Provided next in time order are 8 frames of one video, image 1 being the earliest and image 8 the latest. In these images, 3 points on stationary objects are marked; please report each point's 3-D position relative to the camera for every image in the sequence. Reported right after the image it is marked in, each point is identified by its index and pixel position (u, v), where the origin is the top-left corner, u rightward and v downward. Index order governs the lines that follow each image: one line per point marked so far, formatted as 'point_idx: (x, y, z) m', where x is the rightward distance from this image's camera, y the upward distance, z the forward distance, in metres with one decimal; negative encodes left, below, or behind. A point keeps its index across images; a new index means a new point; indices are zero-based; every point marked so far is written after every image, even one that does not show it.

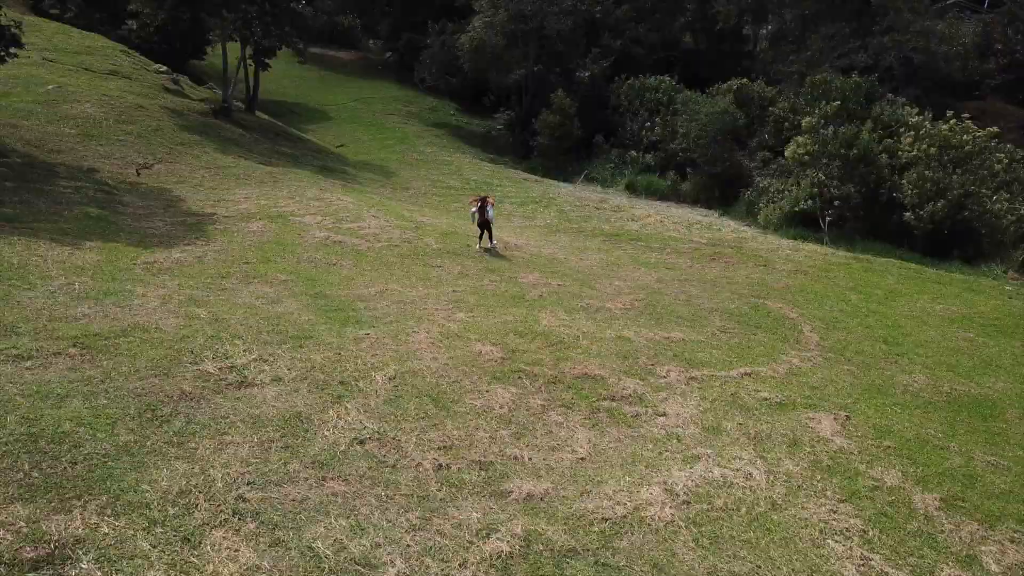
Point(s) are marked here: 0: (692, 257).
0: (+3.1, +0.5, +14.1) m
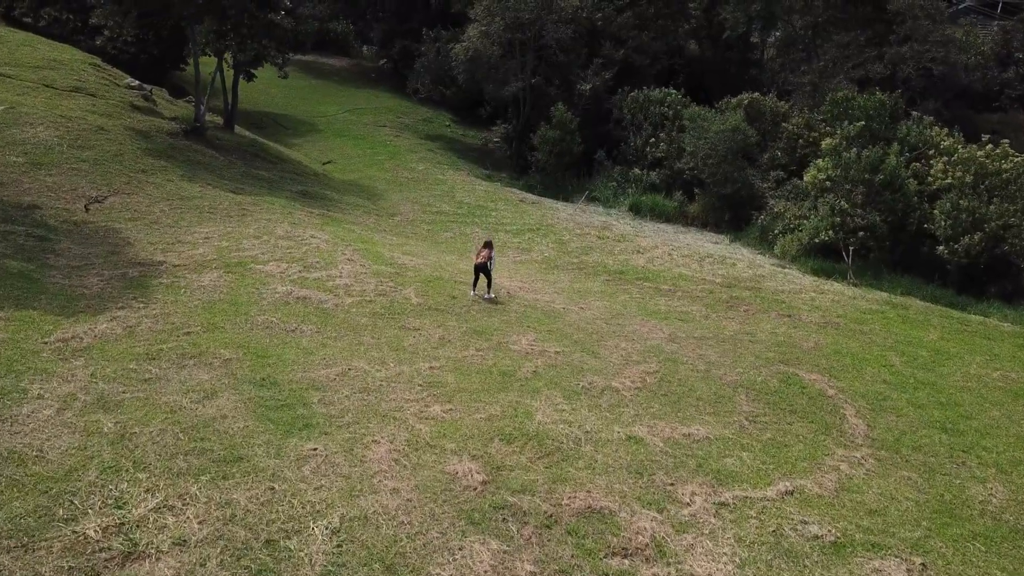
0: (+3.0, -0.2, +12.6) m
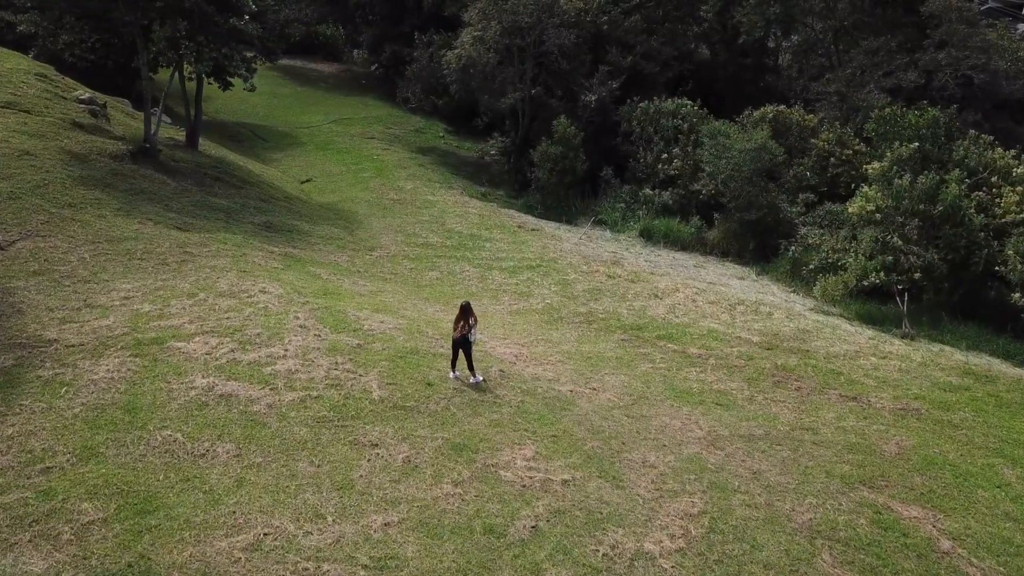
0: (+3.0, -1.1, +10.2) m
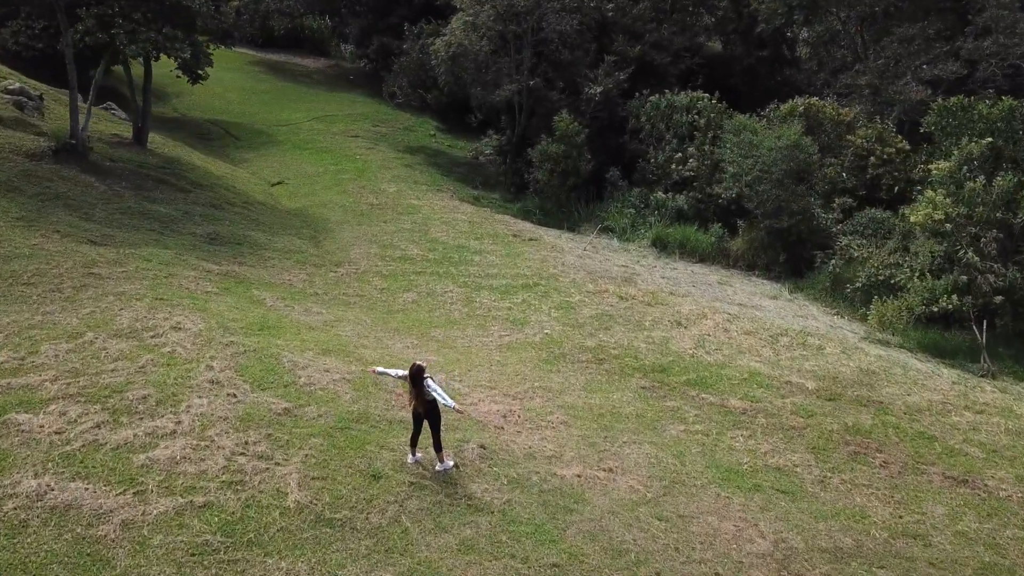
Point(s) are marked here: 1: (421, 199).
0: (+2.8, -1.5, +7.7) m
1: (-2.2, +2.2, +19.8) m
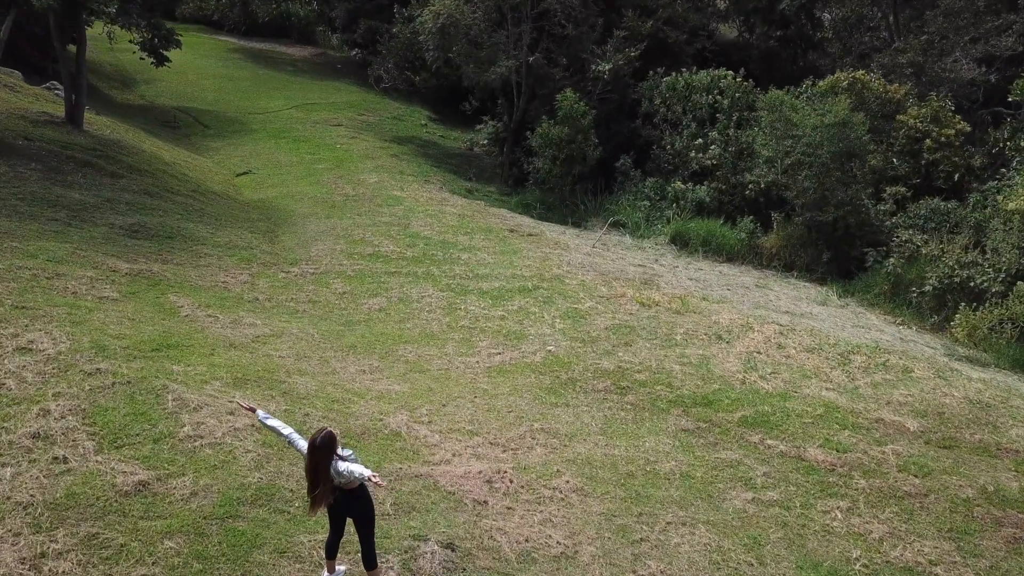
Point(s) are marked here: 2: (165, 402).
0: (+2.8, -1.5, +5.2) m
1: (-2.3, +2.1, +17.3) m
2: (-2.3, -0.8, +5.4) m
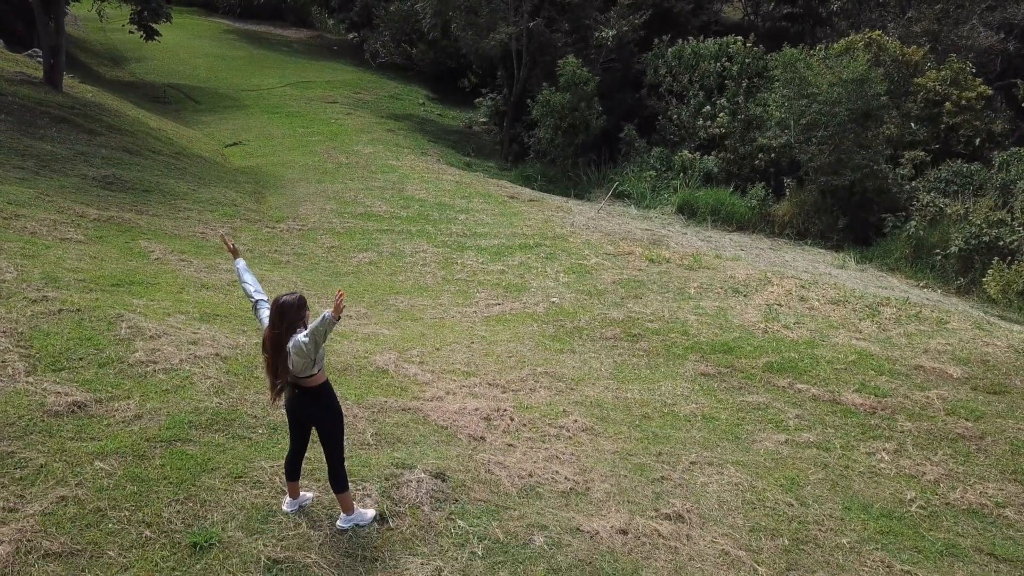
0: (+2.8, -1.0, +4.5) m
1: (-2.3, +2.6, +16.7) m
2: (-2.3, -0.2, +4.8) m
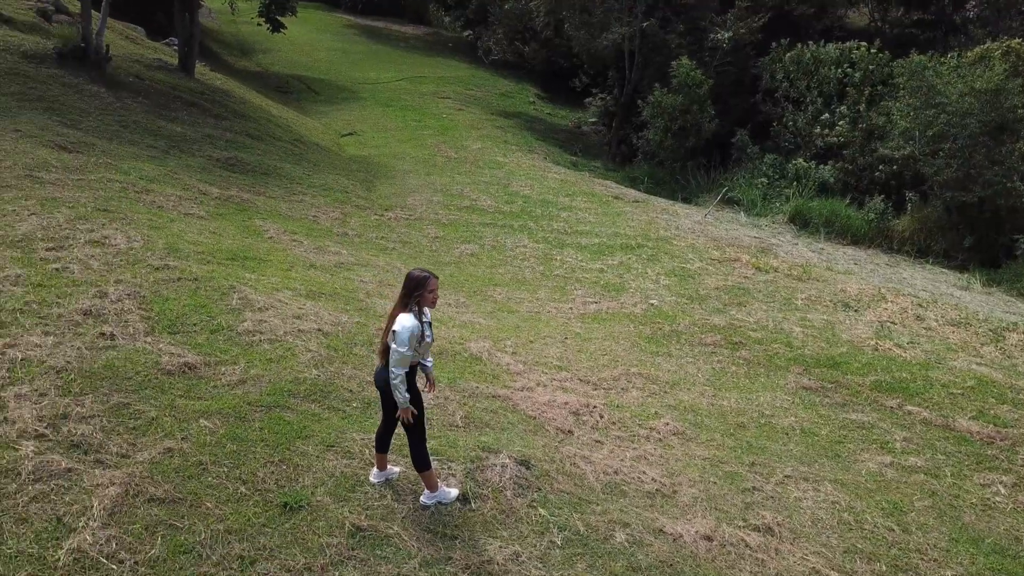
0: (+3.2, -1.1, +4.1) m
1: (-0.1, +2.7, +16.8) m
2: (-1.7, -0.1, +5.0) m
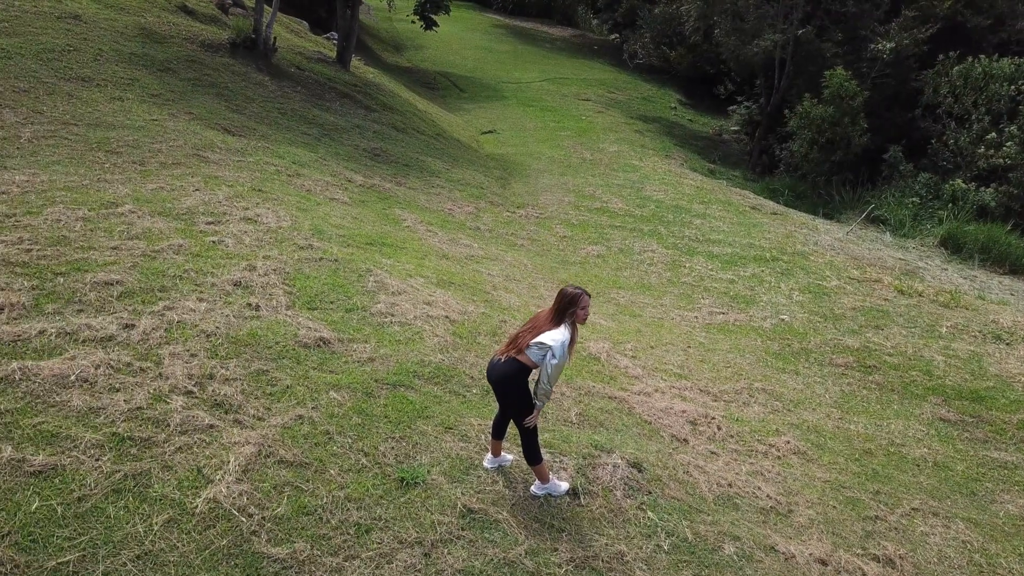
0: (+3.7, -1.4, +3.6) m
1: (+2.7, +2.6, +16.6) m
2: (-0.9, 0.0, +5.3) m
